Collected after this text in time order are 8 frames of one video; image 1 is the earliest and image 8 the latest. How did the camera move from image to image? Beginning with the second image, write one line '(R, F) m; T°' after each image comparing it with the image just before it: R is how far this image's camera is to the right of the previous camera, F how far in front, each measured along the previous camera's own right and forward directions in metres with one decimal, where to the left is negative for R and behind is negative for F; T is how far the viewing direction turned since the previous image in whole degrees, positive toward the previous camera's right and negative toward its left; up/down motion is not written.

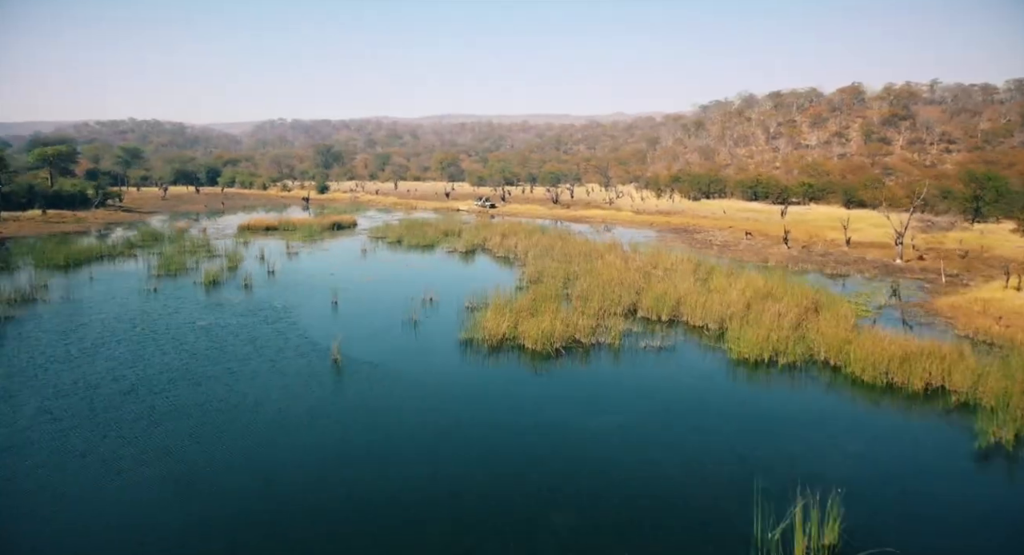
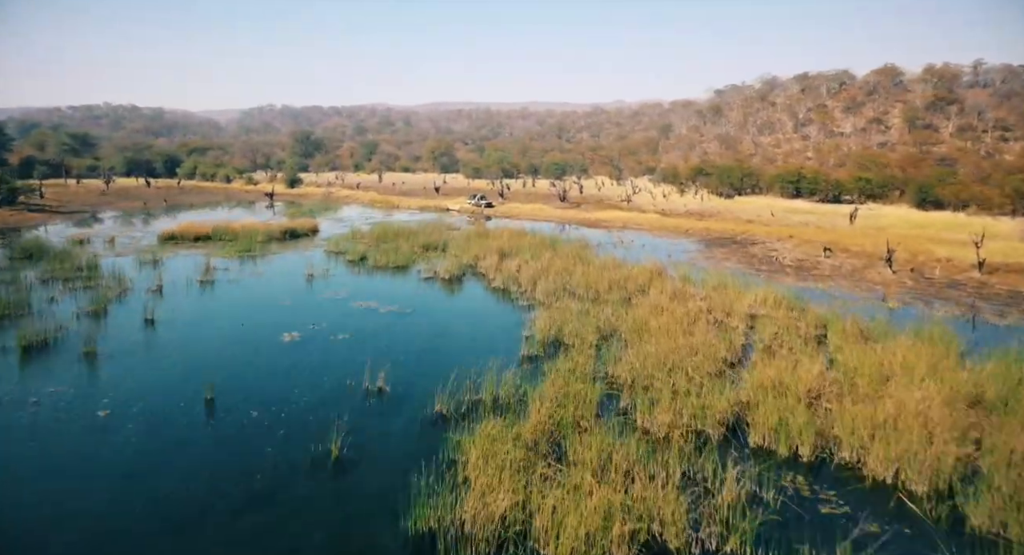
(-0.1, +11.0) m; 0°
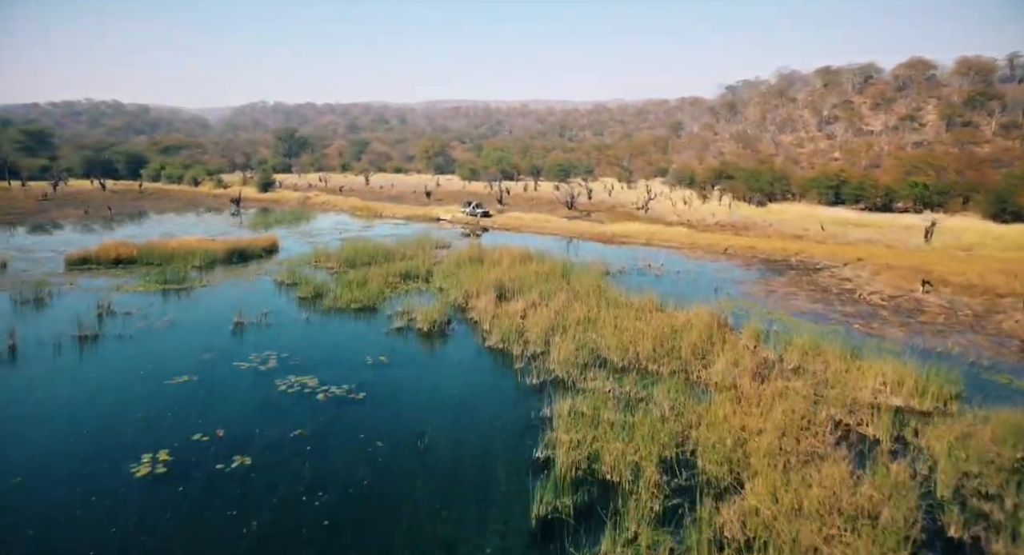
(-0.1, +7.9) m; 0°
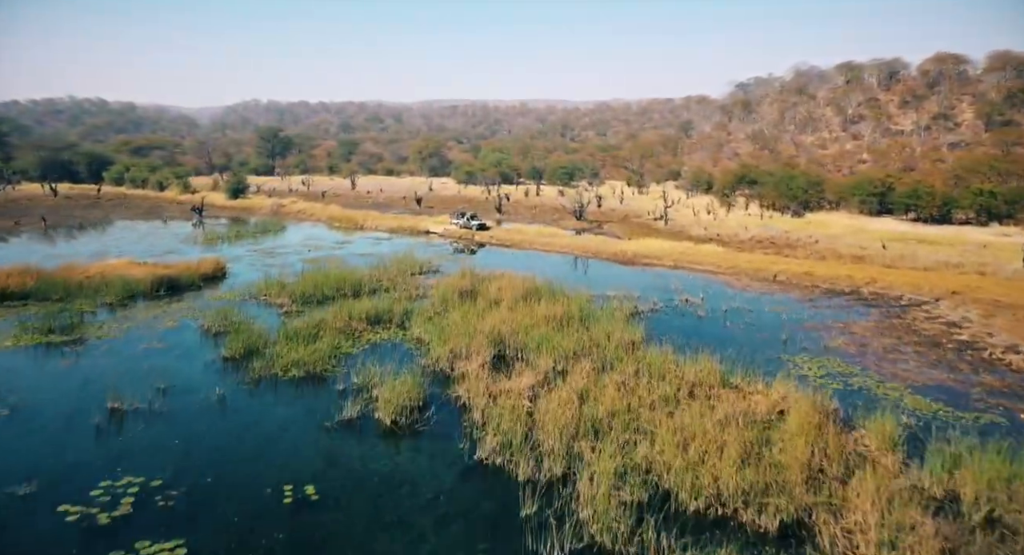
(-0.1, +6.9) m; 0°
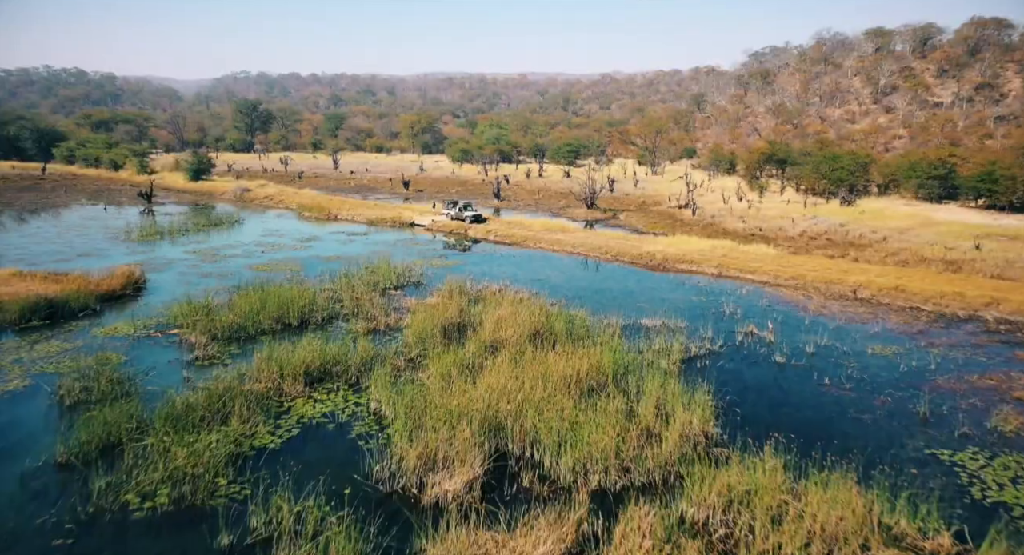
(-0.1, +7.0) m; 0°
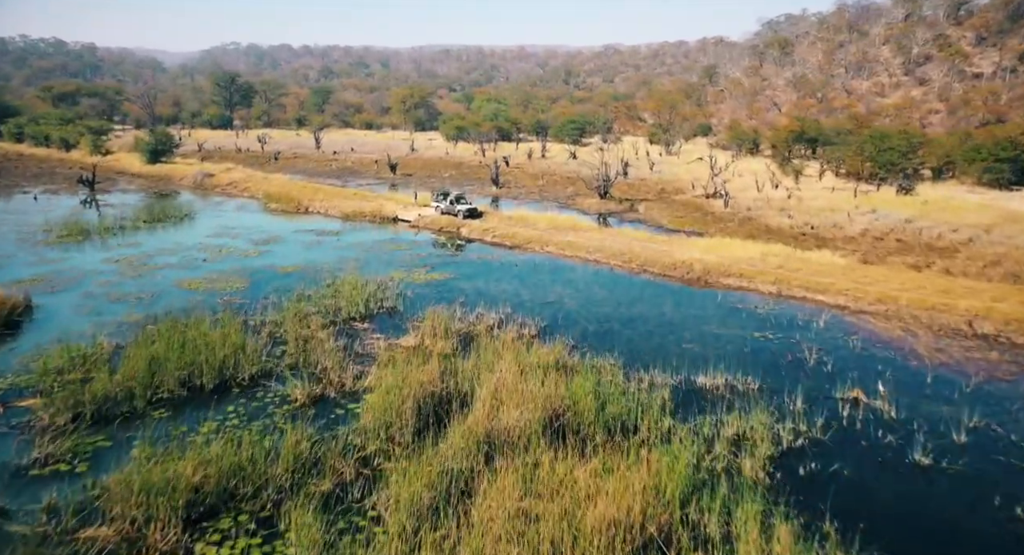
(-0.1, +5.8) m; 0°
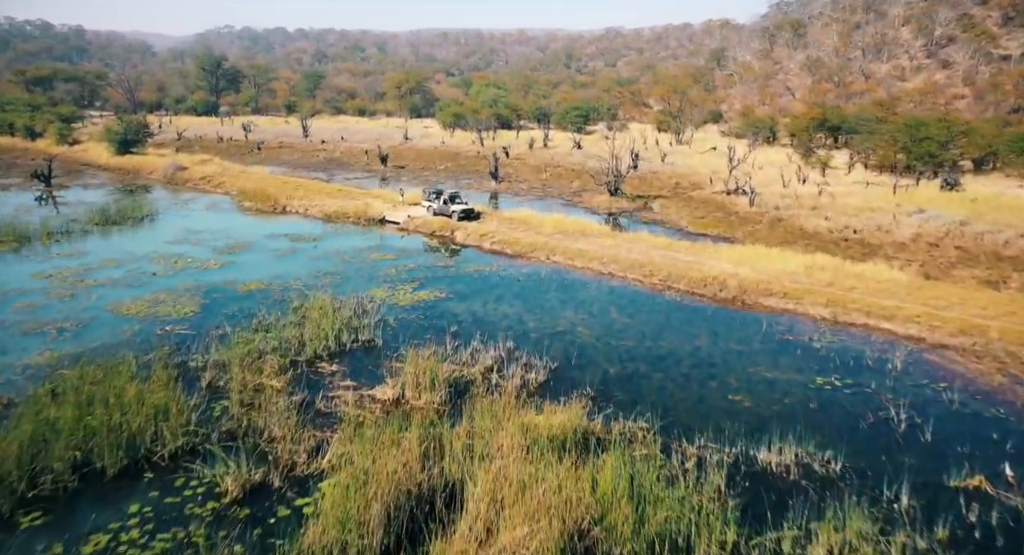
(-0.1, +3.5) m; 0°
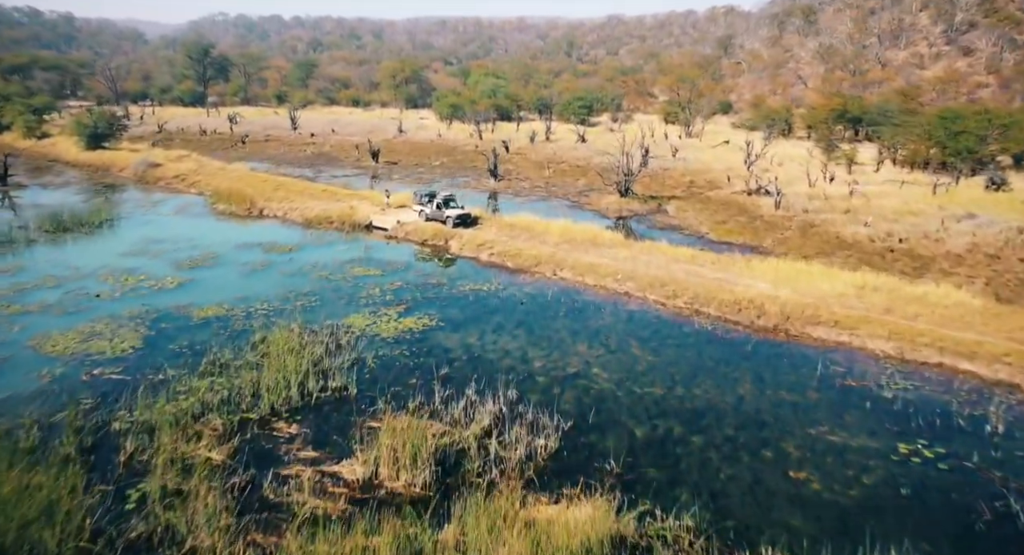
(-0.1, +2.9) m; 0°
